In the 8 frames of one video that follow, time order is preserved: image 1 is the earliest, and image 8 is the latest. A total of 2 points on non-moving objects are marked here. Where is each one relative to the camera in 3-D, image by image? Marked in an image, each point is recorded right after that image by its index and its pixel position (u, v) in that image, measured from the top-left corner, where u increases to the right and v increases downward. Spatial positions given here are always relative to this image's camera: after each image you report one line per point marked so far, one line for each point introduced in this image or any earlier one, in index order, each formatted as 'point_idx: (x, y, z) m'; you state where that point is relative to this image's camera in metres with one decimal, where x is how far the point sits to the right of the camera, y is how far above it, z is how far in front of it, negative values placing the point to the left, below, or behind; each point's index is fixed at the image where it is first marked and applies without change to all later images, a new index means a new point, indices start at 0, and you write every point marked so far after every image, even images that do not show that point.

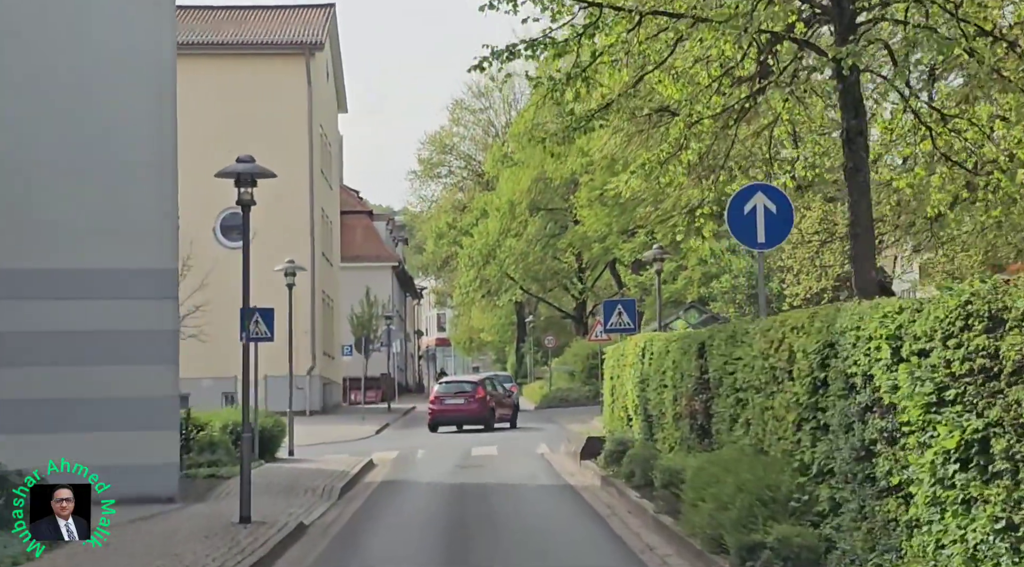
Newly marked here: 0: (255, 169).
0: (-2.4, +1.1, +14.8) m
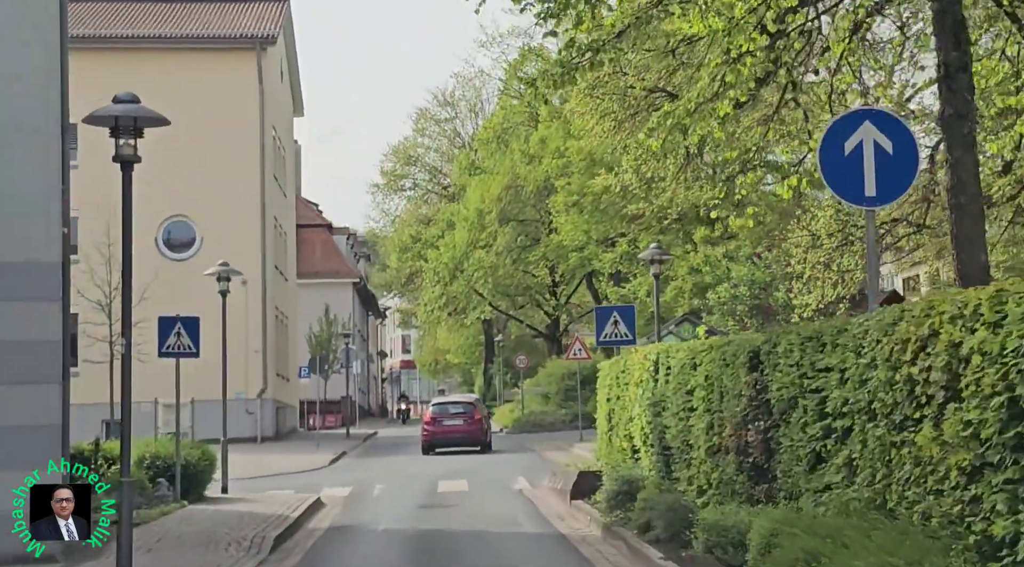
0: (-2.6, +1.2, +10.8) m
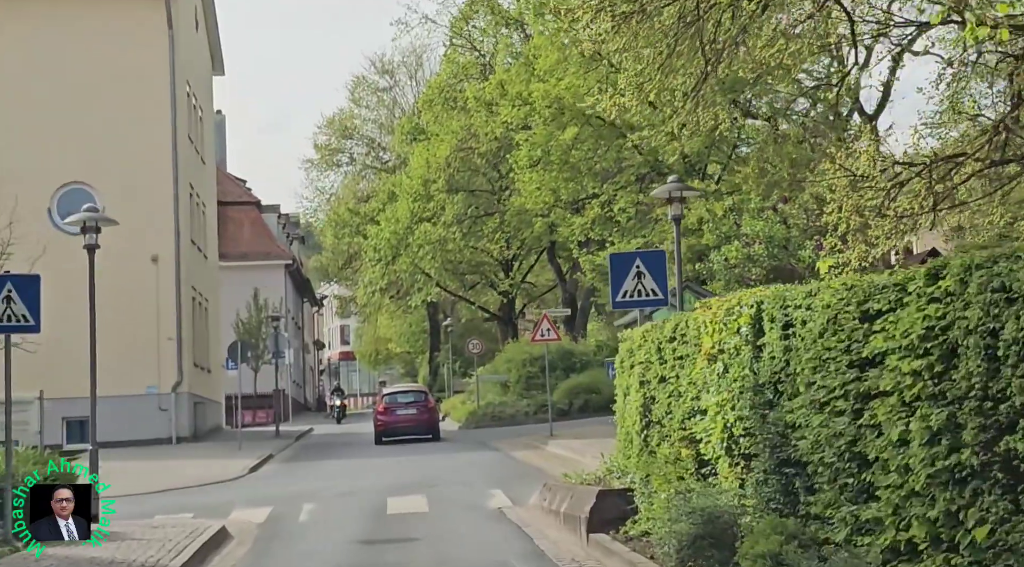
0: (-2.4, +1.7, +4.6) m
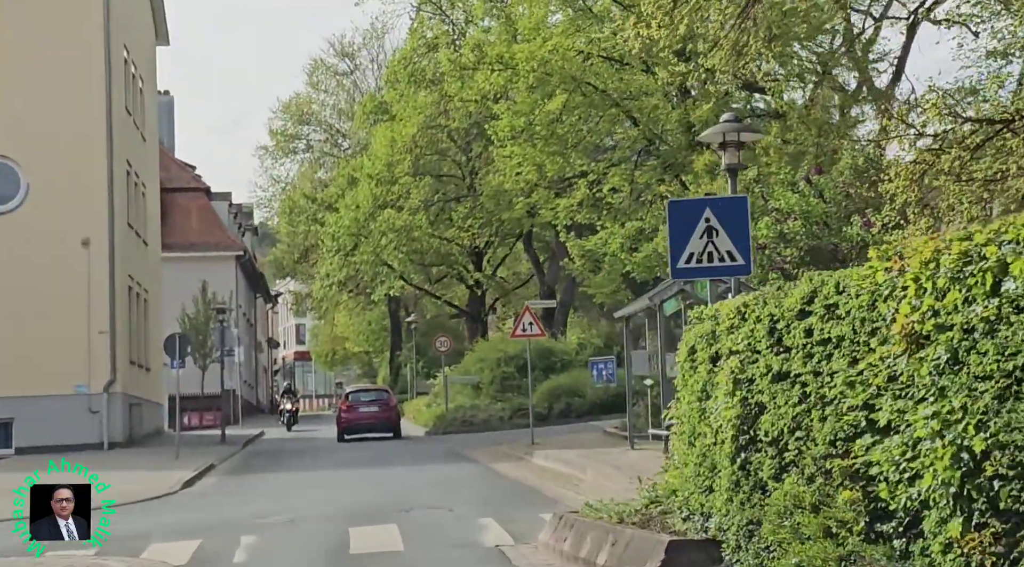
0: (-2.0, +2.0, +0.4) m
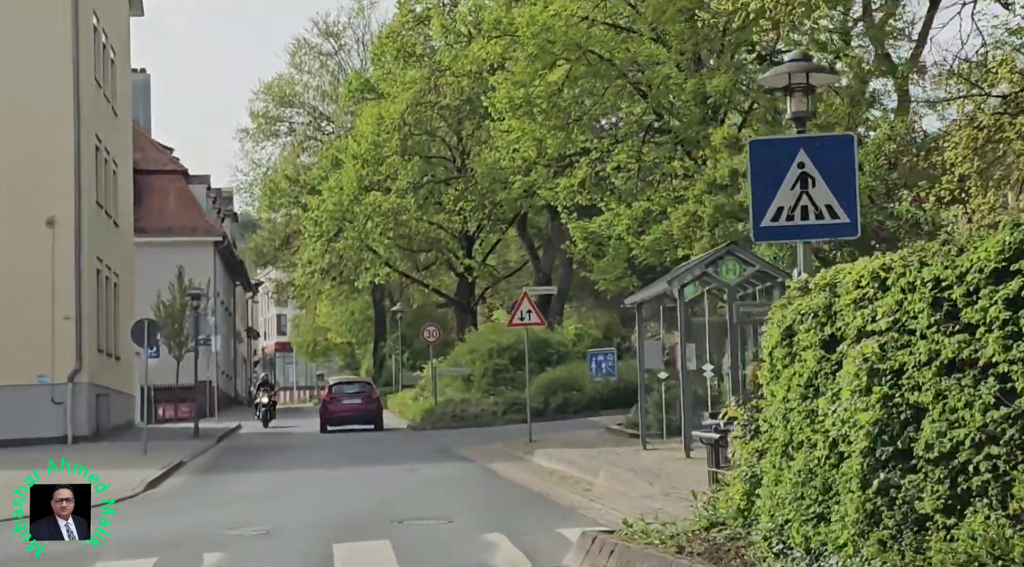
0: (-1.7, +2.1, -1.9) m
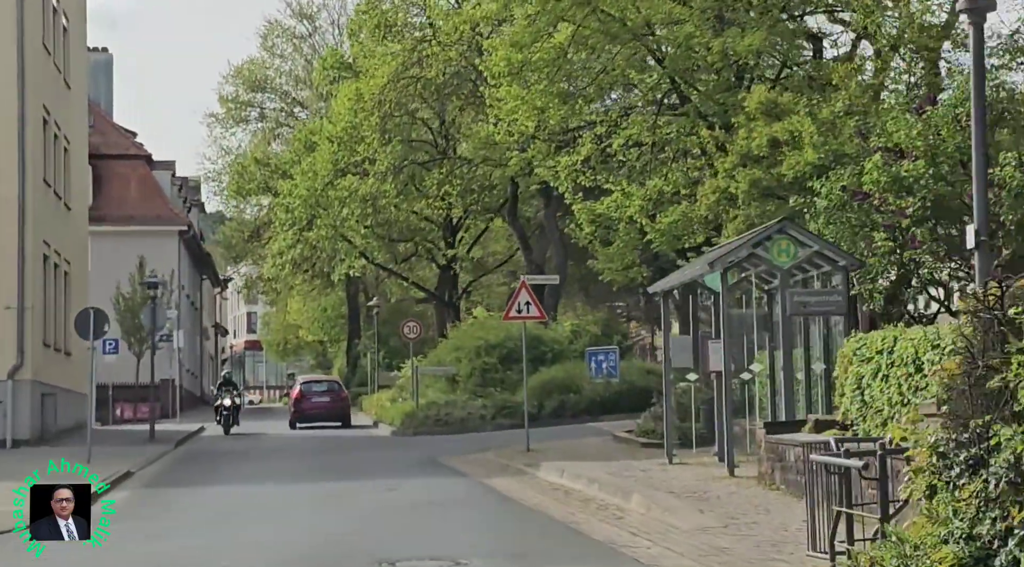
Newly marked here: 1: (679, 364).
0: (-1.2, +2.4, -5.3) m
1: (+2.1, -1.0, +19.6) m
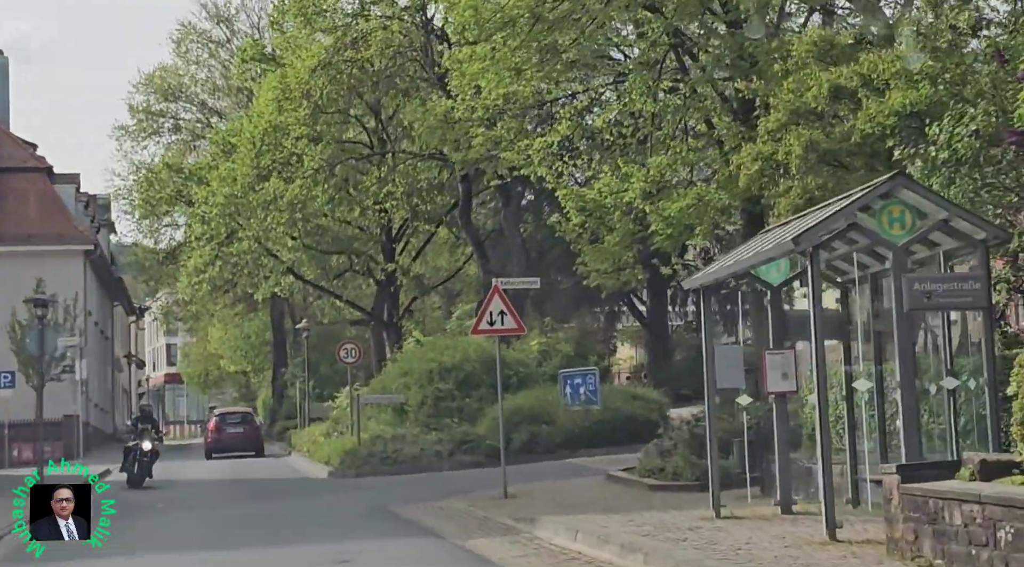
0: (-0.1, +2.8, -10.3) m
1: (+2.0, -1.0, +14.7) m
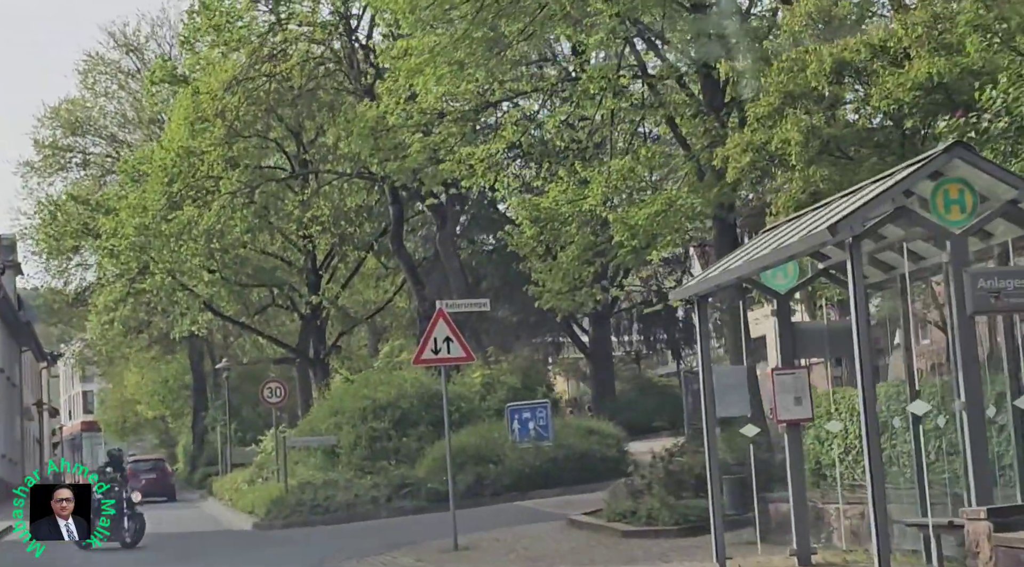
0: (+0.7, +3.3, -12.6) m
1: (+1.7, -1.0, +12.4) m
